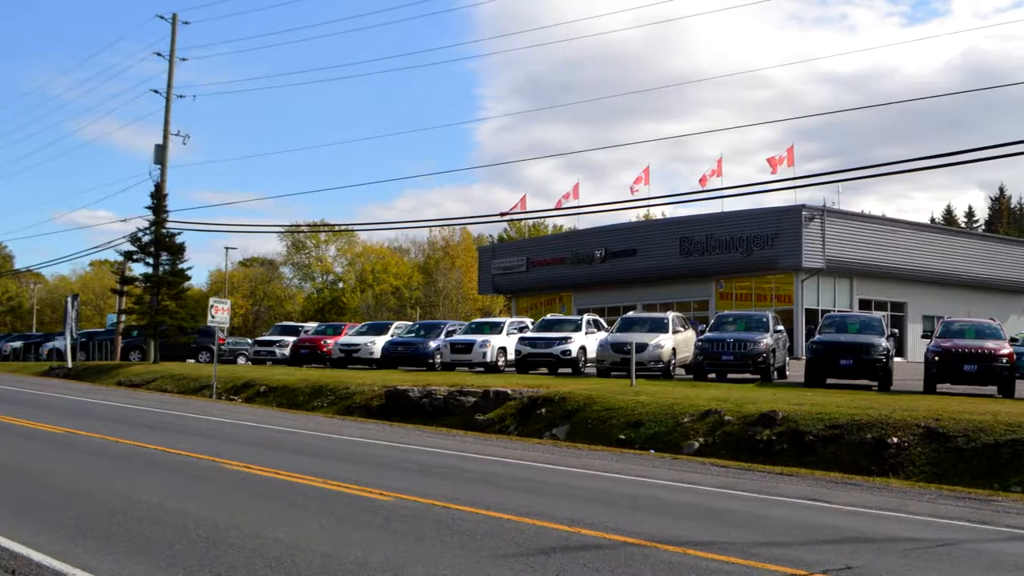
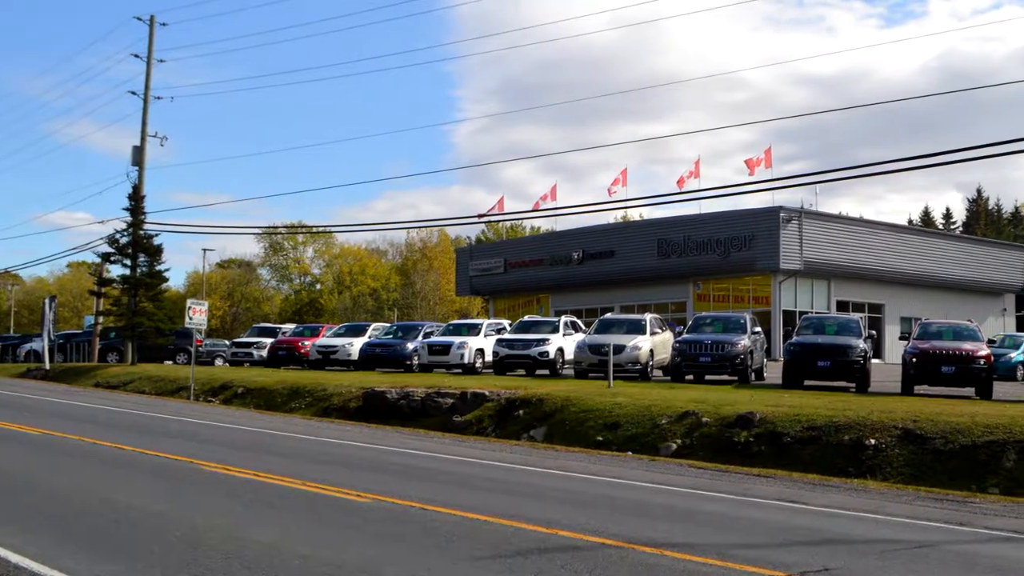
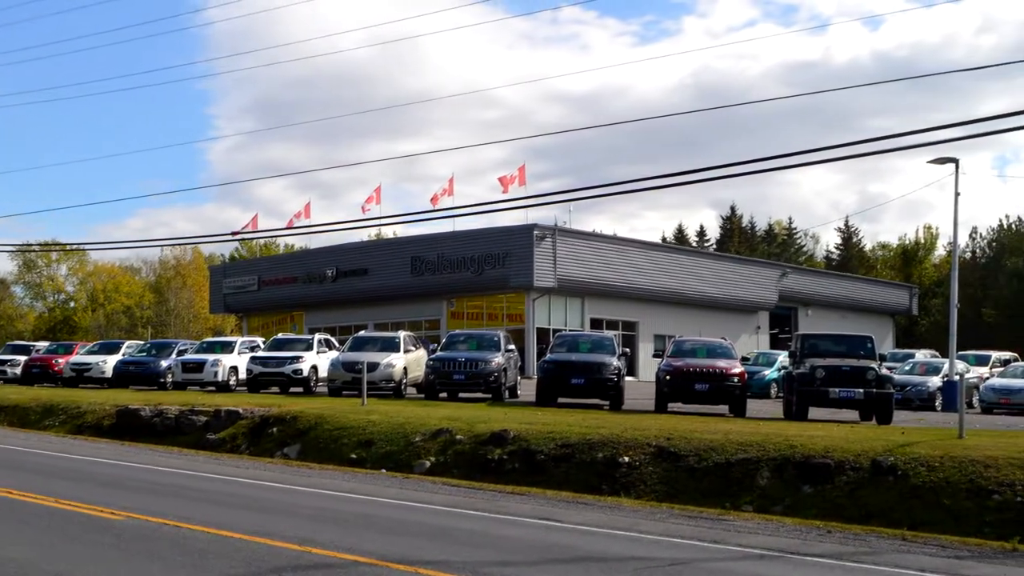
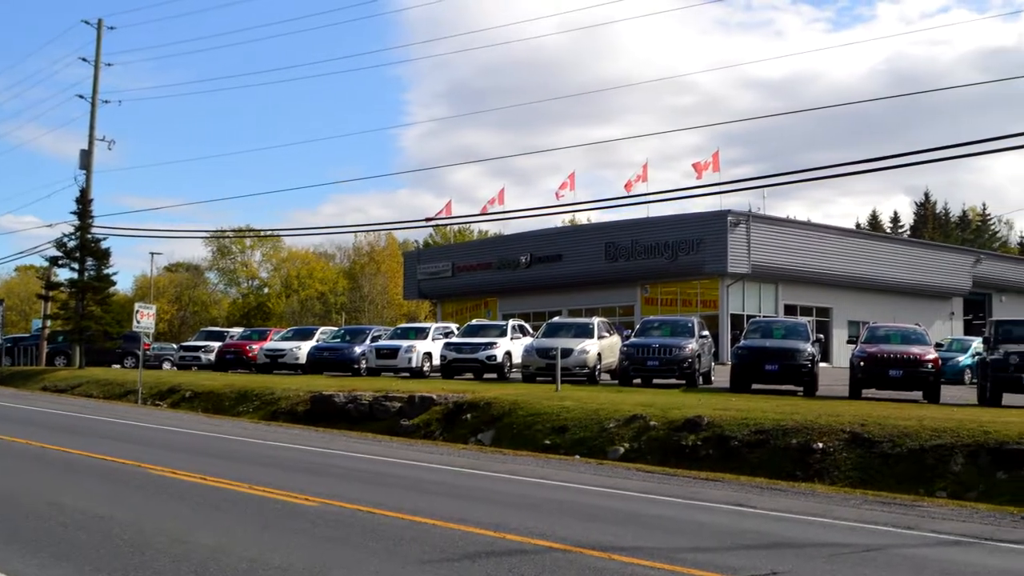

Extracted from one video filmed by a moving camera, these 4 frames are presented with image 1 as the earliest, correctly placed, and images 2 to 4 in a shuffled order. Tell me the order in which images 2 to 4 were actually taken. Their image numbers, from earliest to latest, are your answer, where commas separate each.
2, 4, 3
